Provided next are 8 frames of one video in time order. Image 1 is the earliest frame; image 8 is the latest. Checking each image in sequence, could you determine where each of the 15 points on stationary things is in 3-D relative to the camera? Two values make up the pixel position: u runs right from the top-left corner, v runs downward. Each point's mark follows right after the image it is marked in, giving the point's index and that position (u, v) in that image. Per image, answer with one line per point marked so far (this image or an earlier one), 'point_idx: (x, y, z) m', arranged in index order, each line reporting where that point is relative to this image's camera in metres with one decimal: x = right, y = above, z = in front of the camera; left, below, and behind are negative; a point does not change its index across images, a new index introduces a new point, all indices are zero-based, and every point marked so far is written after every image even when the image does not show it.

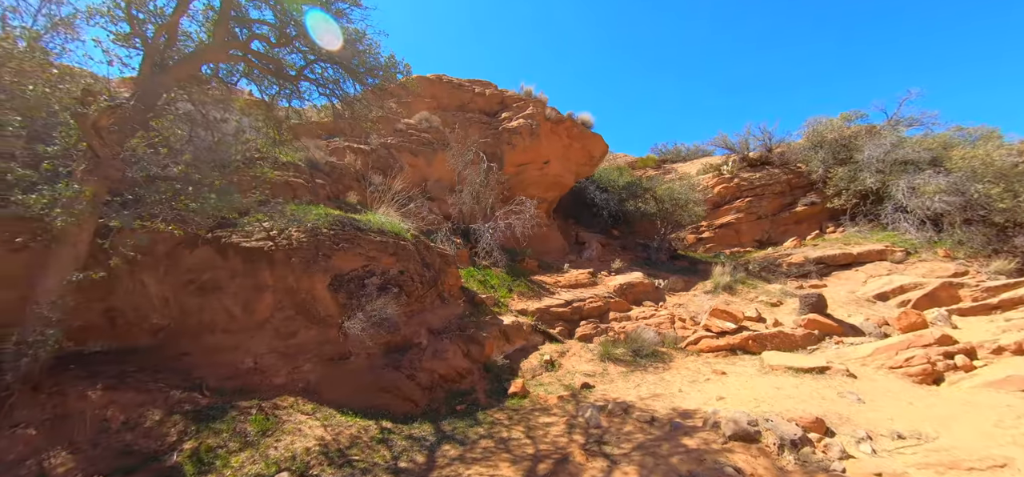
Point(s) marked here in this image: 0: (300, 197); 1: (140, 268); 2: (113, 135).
0: (-3.5, +0.7, +7.1) m
1: (-4.4, -0.4, +5.0) m
2: (-4.1, +1.1, +4.2) m
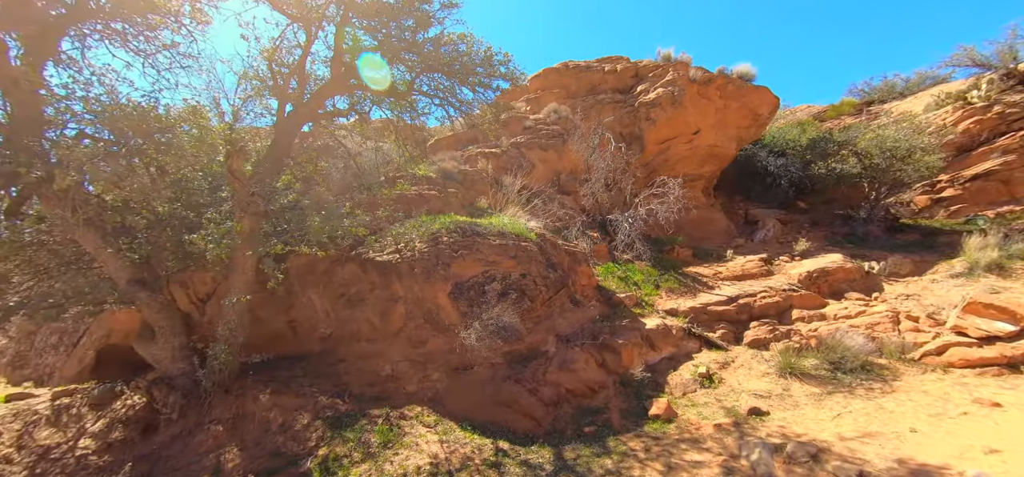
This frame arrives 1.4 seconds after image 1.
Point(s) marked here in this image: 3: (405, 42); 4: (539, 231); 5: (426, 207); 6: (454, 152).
0: (-1.3, +0.5, +7.4) m
1: (-2.8, -0.7, +5.7) m
2: (-3.0, +0.8, +4.9) m
3: (-1.5, +2.8, +5.7) m
4: (+0.5, +0.1, +7.0) m
5: (-1.4, +0.5, +7.3) m
6: (-1.2, +2.0, +9.7) m
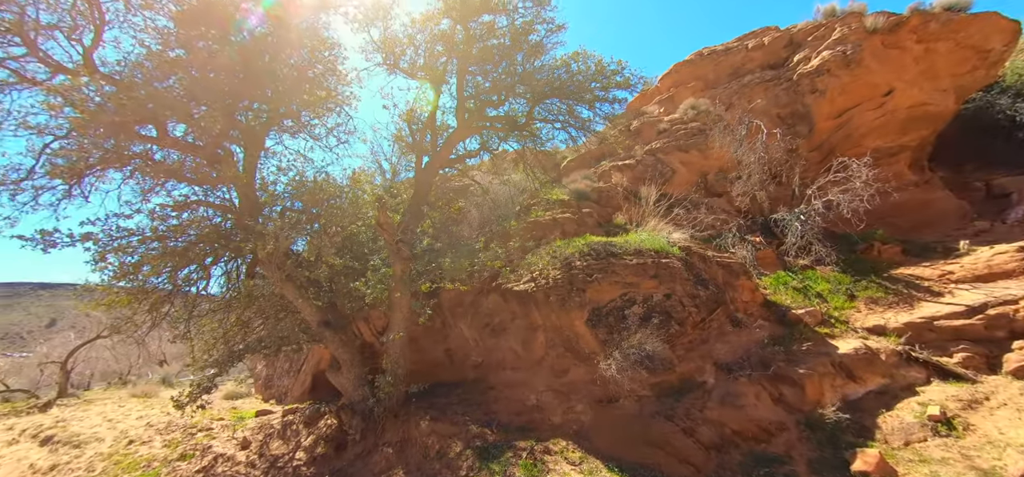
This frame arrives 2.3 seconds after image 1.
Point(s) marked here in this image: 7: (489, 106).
0: (+1.1, +0.1, +7.3) m
1: (-0.8, -1.2, +6.2) m
2: (-1.4, +0.2, +5.6) m
3: (+0.1, +2.4, +5.9) m
4: (+2.6, -0.1, +6.2) m
5: (+0.9, +0.1, +7.2) m
6: (+1.8, +1.6, +9.5) m
7: (-0.4, +2.0, +6.0) m
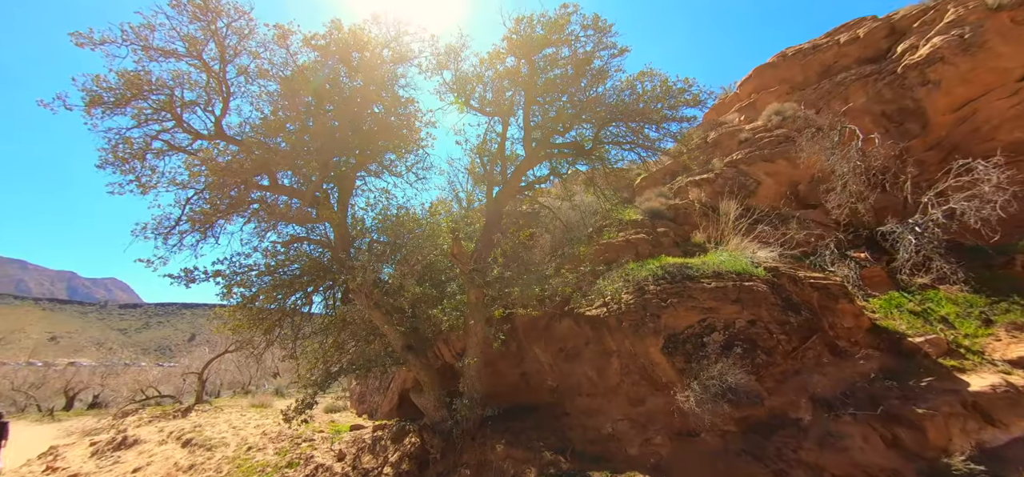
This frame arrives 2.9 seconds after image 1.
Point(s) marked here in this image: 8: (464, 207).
0: (+2.3, -0.2, +7.1) m
1: (+0.3, -1.6, +6.3) m
2: (-0.4, -0.2, +5.8) m
3: (+1.0, +2.0, +6.0) m
4: (+3.6, -0.3, +5.8) m
5: (+2.1, -0.2, +7.0) m
6: (+3.4, +1.2, +9.2) m
7: (+0.6, +1.6, +6.2) m
8: (-0.8, +0.5, +6.5) m
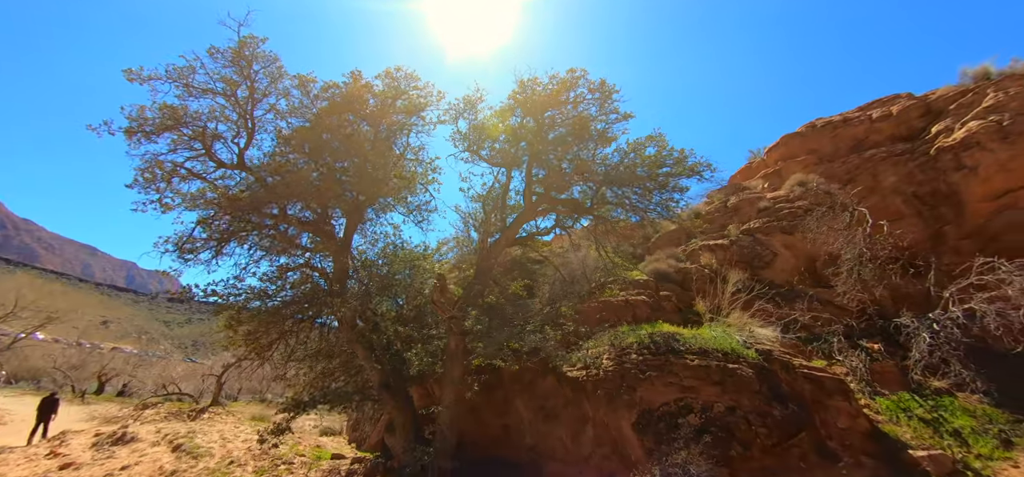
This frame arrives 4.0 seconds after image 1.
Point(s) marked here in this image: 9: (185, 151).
0: (+2.2, -1.3, +6.9) m
1: (0.0, -2.4, +6.2) m
2: (-0.6, -0.8, +5.9) m
3: (+1.1, +1.2, +6.1) m
4: (+3.4, -1.4, +5.5) m
5: (+2.0, -1.3, +6.9) m
6: (+3.5, -0.2, +9.0) m
7: (+0.6, +0.8, +6.3) m
8: (-0.8, -0.2, +6.6) m
9: (-4.6, +1.2, +5.7) m
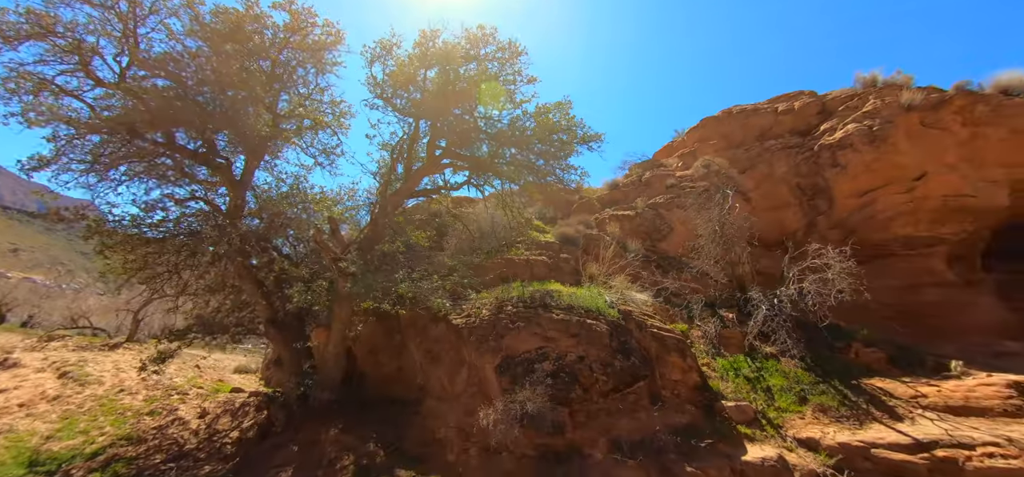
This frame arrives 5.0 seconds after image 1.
0: (+0.5, -0.6, +7.3) m
1: (-1.7, -1.6, +6.5) m
2: (-2.2, -0.1, +6.0) m
3: (-0.4, +1.8, +6.3) m
4: (+1.8, -1.0, +6.1) m
5: (+0.3, -0.6, +7.3) m
6: (+1.7, +0.5, +9.5) m
7: (-0.9, +1.5, +6.4) m
8: (-2.4, +0.7, +6.7) m
9: (-5.9, +2.3, +5.3) m
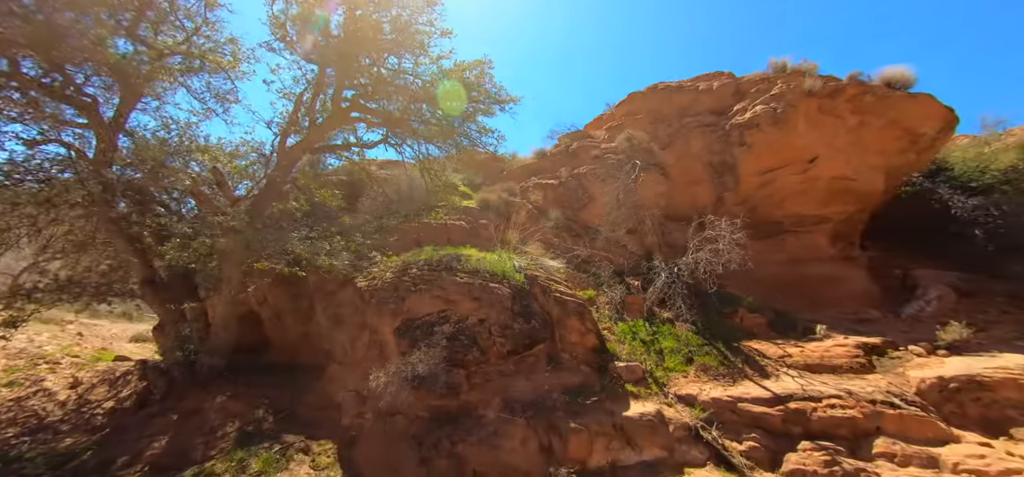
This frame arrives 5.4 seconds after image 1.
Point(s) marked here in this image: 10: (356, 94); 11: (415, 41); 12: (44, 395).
0: (-1.0, 0.0, +7.2) m
1: (-3.1, -1.0, +6.2) m
2: (-3.5, +0.5, +5.6) m
3: (-1.6, +2.4, +5.9) m
4: (+0.4, -0.5, +6.1) m
5: (-1.2, 0.0, +7.1) m
6: (0.0, +1.3, +9.4) m
7: (-2.2, +2.0, +6.0) m
8: (-3.7, +1.3, +6.1) m
9: (-7.0, +2.9, +4.3) m
10: (-2.3, +2.1, +6.0) m
11: (-1.3, +2.9, +6.0) m
12: (-6.4, -2.1, +5.4) m
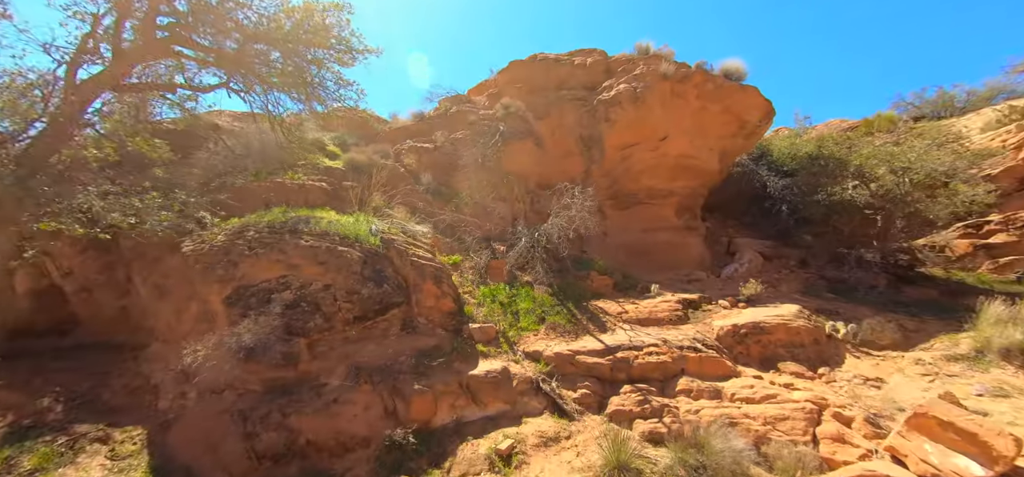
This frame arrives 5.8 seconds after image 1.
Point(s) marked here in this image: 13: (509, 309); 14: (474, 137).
0: (-3.2, +0.6, +6.6) m
1: (-5.1, -0.4, +5.3) m
2: (-5.3, +1.0, +4.5) m
3: (-3.5, +2.9, +5.1) m
4: (-1.6, 0.0, +6.0) m
5: (-3.4, +0.6, +6.6) m
6: (-2.7, +2.0, +9.0) m
7: (-4.0, +2.6, +5.1) m
8: (-5.6, +1.8, +4.9) m
9: (-8.4, +3.4, +2.2) m
10: (-4.1, +2.6, +5.0) m
11: (-3.2, +3.4, +5.2) m
12: (-8.1, -1.6, +3.9) m
13: (0.0, -1.1, +6.0) m
14: (-0.7, +2.1, +8.6) m
